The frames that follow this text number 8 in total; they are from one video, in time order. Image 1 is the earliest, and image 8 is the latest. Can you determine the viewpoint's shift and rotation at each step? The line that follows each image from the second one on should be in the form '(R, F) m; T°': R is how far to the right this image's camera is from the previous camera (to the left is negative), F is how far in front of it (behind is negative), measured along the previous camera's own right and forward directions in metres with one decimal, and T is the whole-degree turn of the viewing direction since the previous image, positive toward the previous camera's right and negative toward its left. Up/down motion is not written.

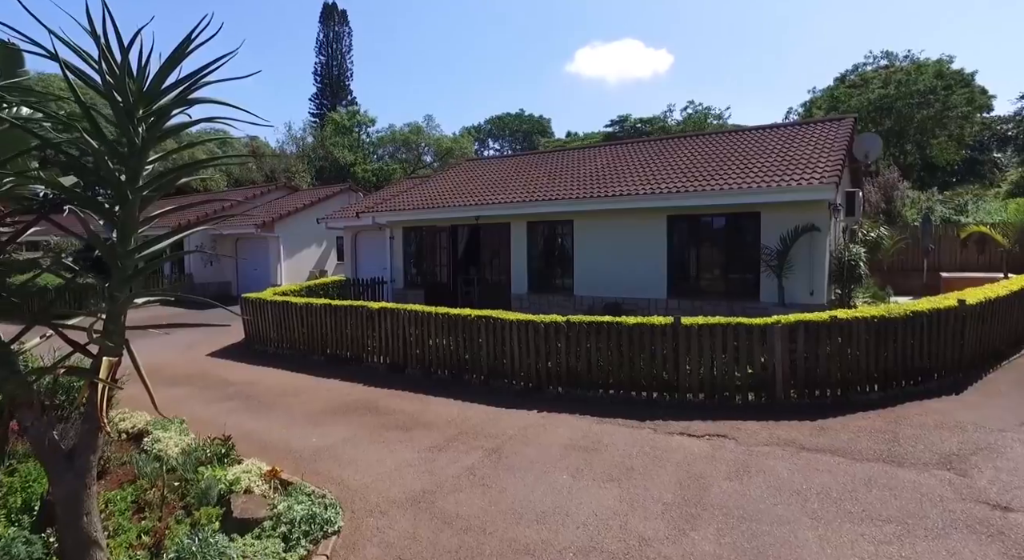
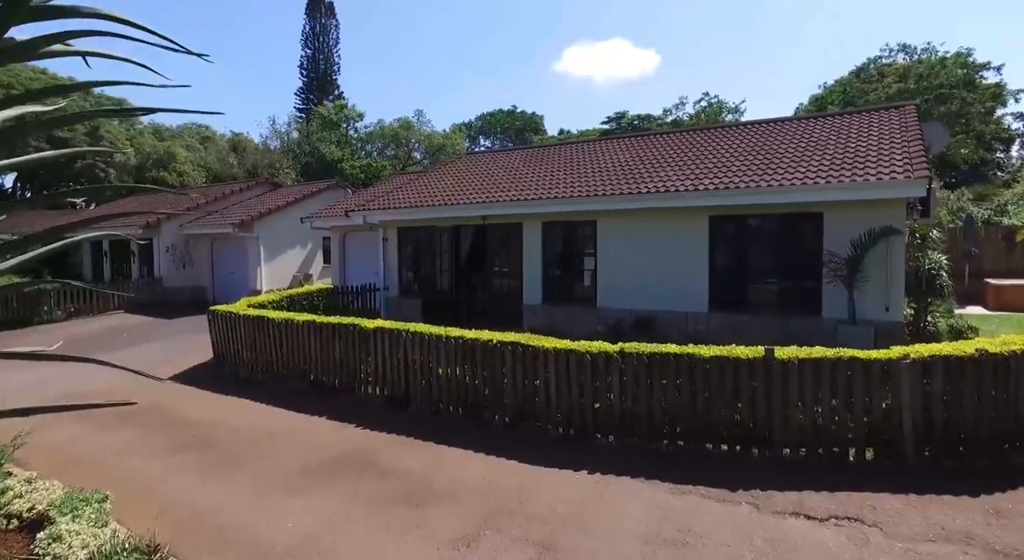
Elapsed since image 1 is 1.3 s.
(-0.5, +1.6) m; +1°
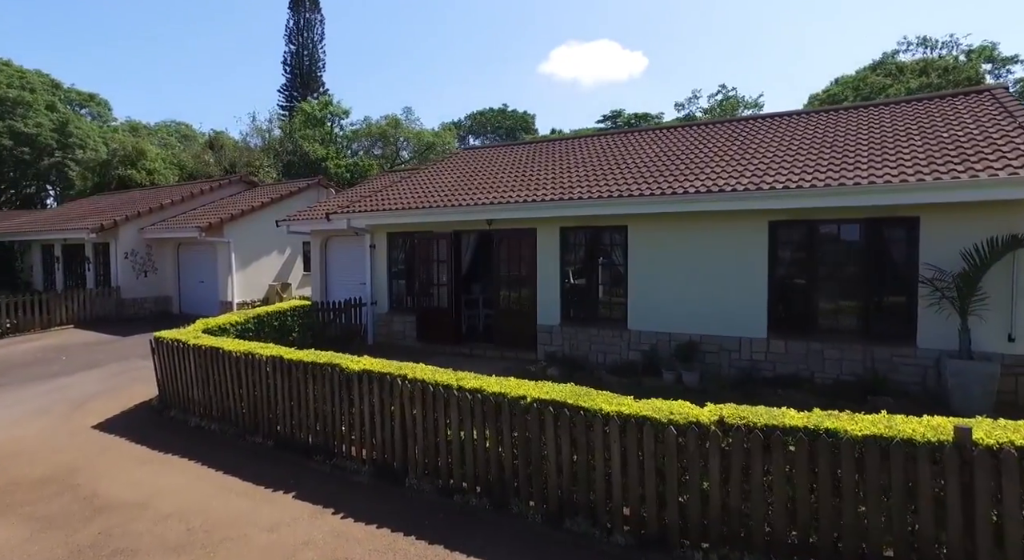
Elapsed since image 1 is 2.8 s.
(-0.4, +1.8) m; +1°
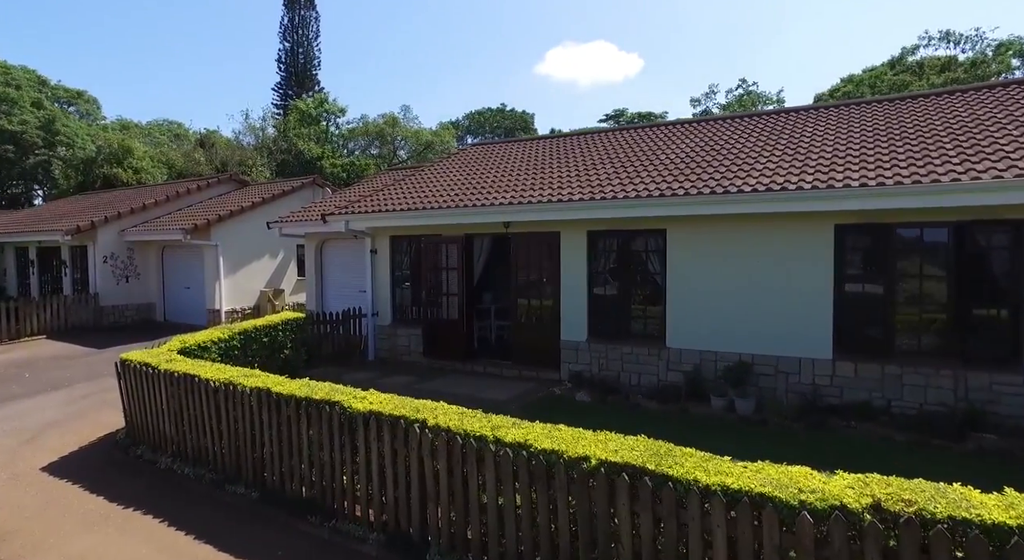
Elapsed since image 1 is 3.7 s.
(-0.4, +1.1) m; 0°
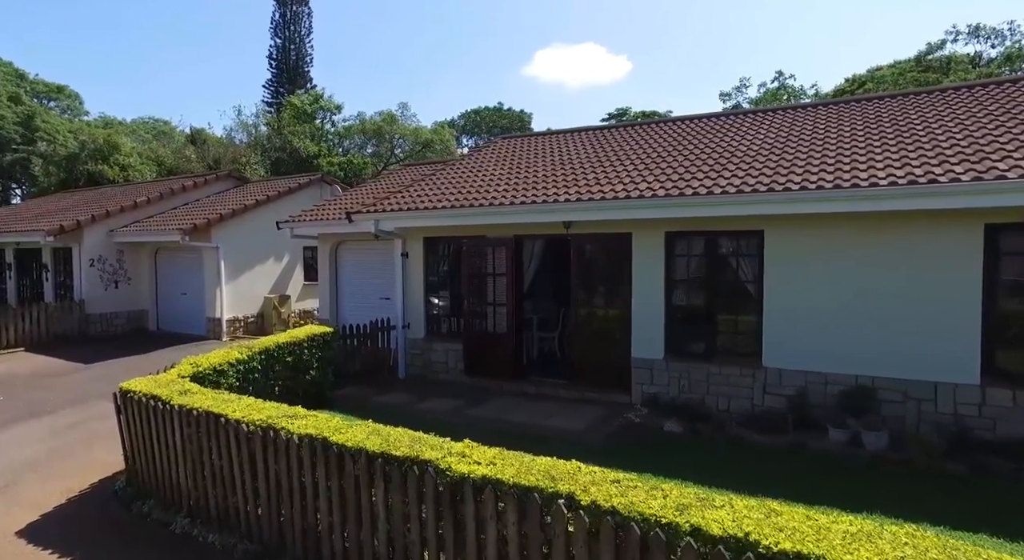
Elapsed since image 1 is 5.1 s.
(-1.0, +1.2) m; +1°
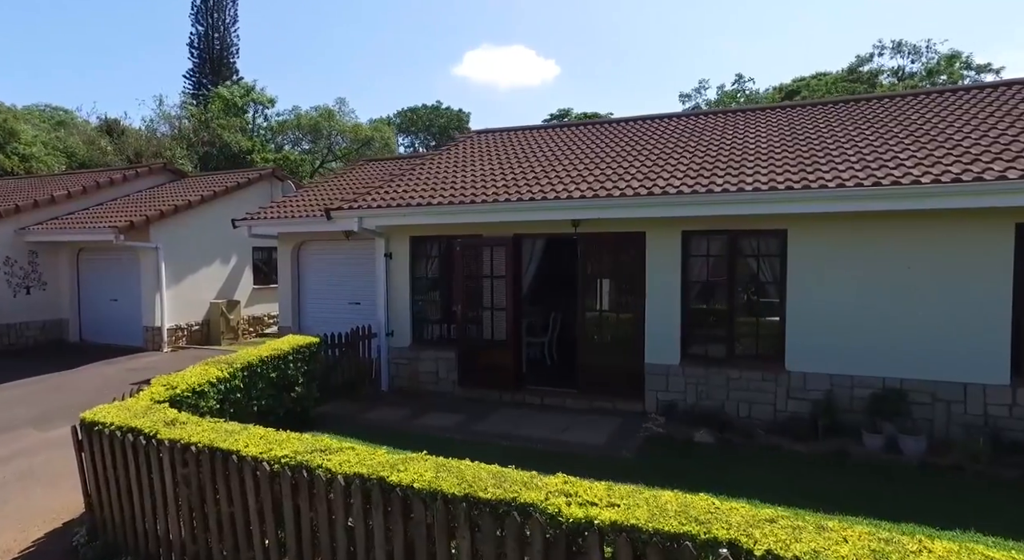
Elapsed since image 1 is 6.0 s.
(-1.0, +0.7) m; +7°
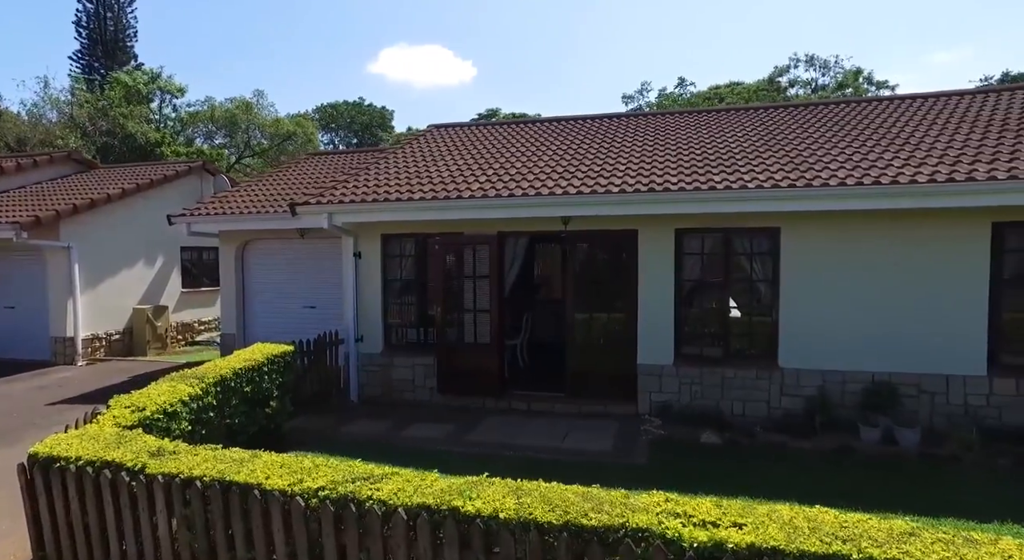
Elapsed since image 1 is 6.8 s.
(-0.9, +0.5) m; +8°
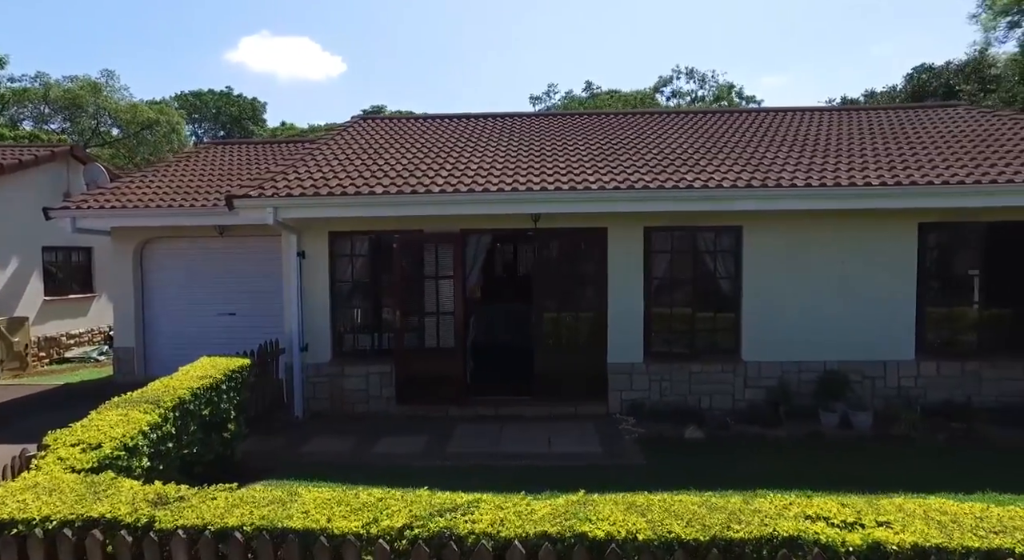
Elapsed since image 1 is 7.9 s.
(-1.1, +0.5) m; +12°
